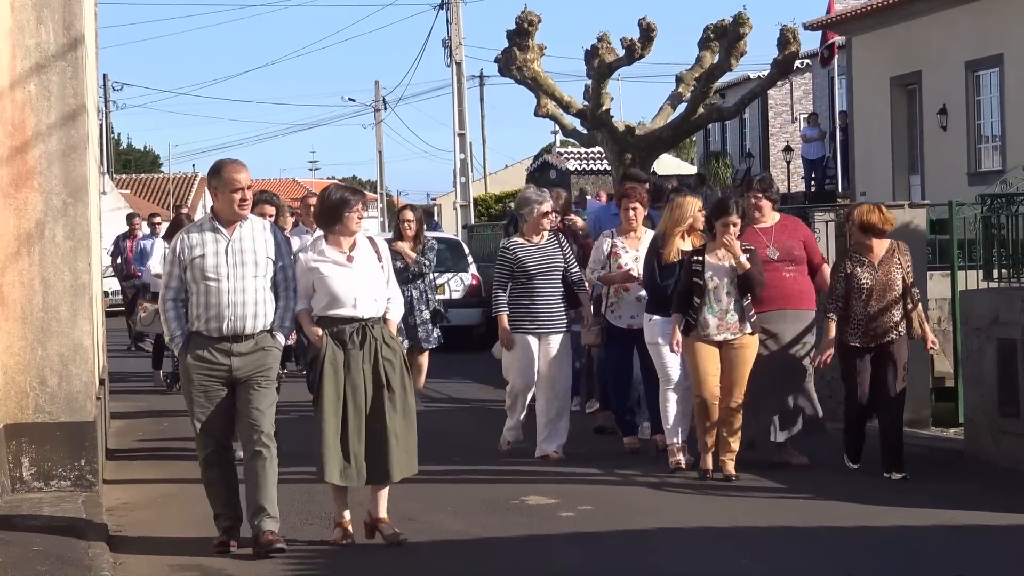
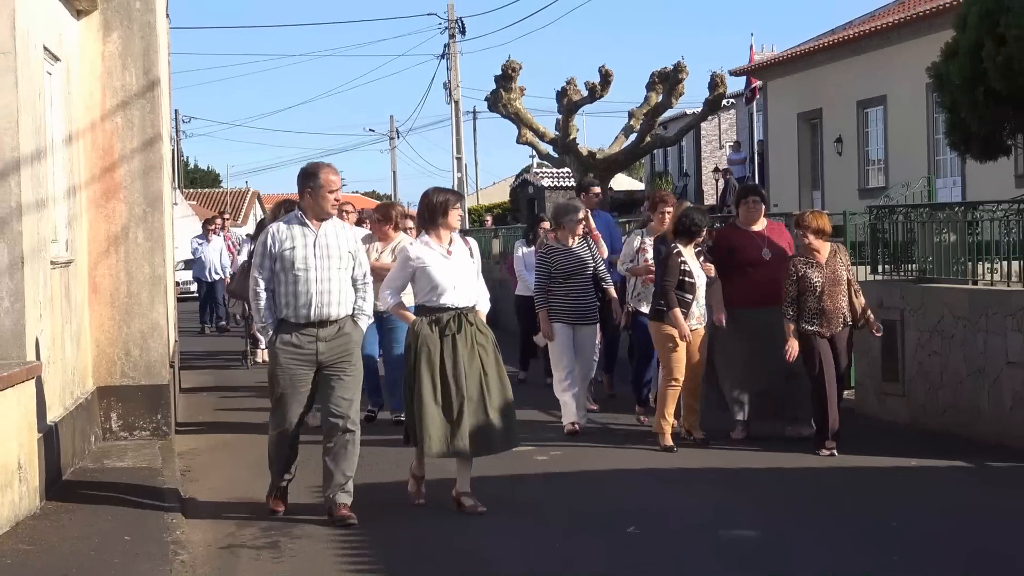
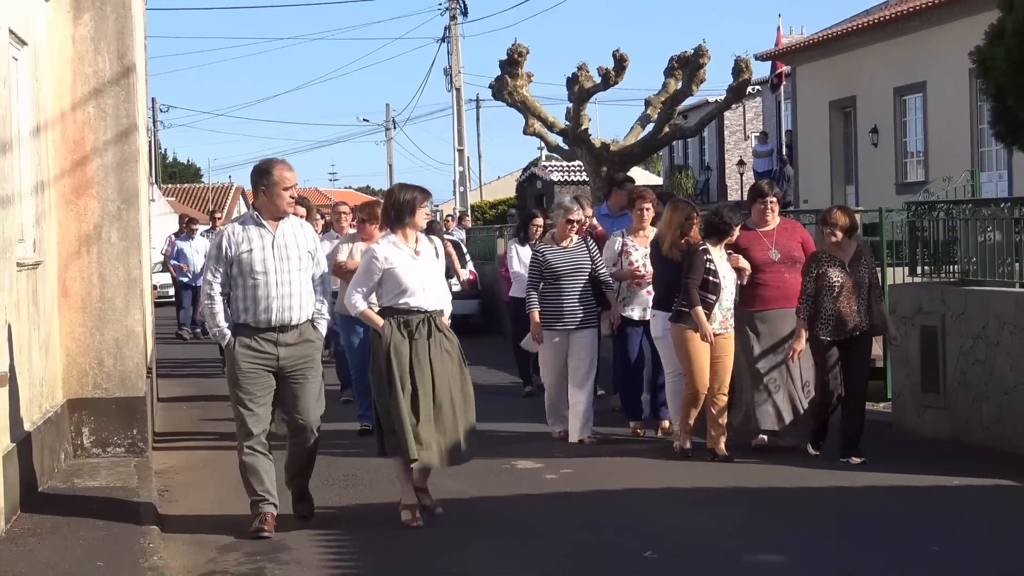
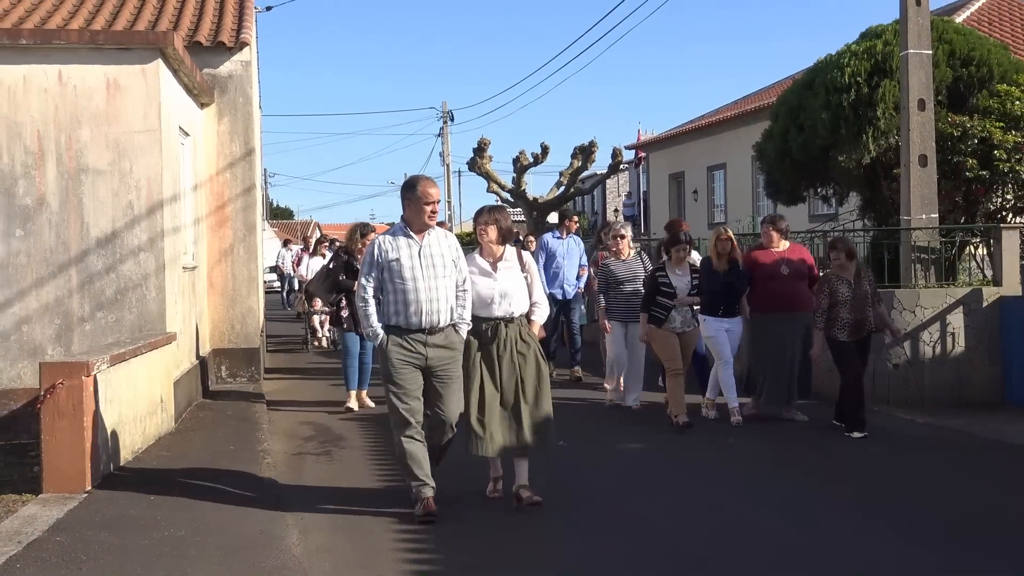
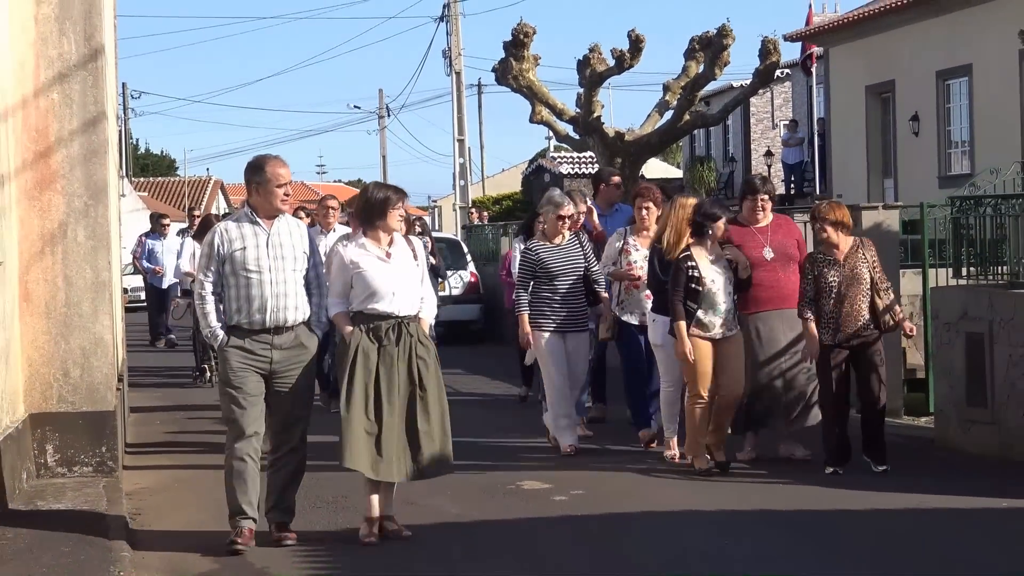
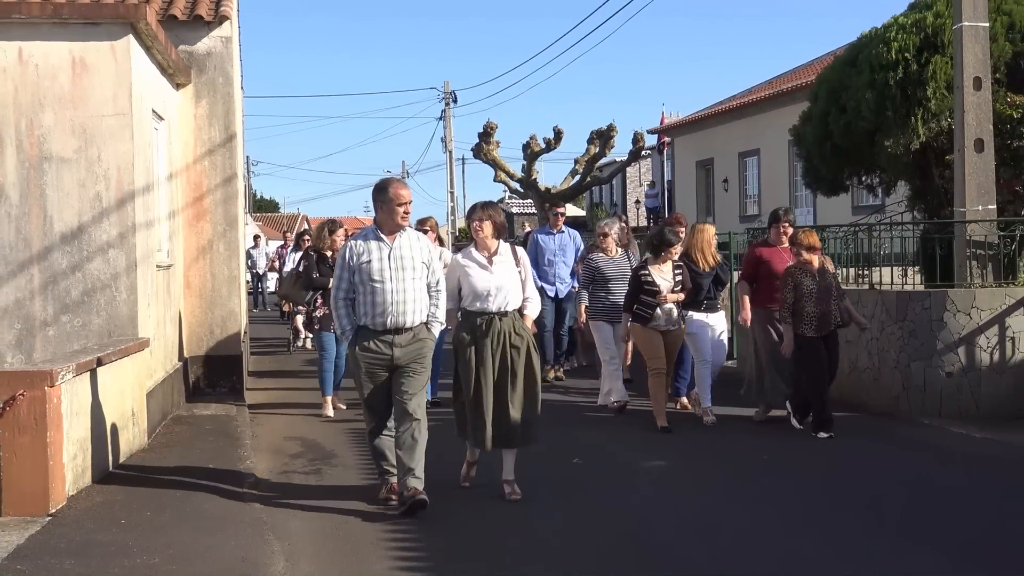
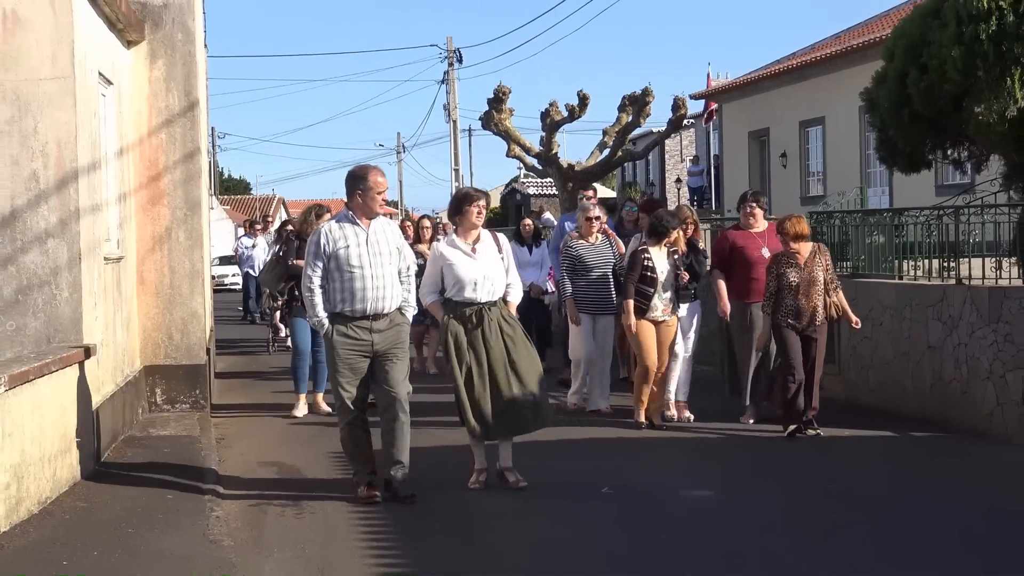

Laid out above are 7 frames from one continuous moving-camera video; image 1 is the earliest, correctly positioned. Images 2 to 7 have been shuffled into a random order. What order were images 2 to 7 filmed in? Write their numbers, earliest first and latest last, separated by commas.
5, 3, 2, 7, 6, 4
